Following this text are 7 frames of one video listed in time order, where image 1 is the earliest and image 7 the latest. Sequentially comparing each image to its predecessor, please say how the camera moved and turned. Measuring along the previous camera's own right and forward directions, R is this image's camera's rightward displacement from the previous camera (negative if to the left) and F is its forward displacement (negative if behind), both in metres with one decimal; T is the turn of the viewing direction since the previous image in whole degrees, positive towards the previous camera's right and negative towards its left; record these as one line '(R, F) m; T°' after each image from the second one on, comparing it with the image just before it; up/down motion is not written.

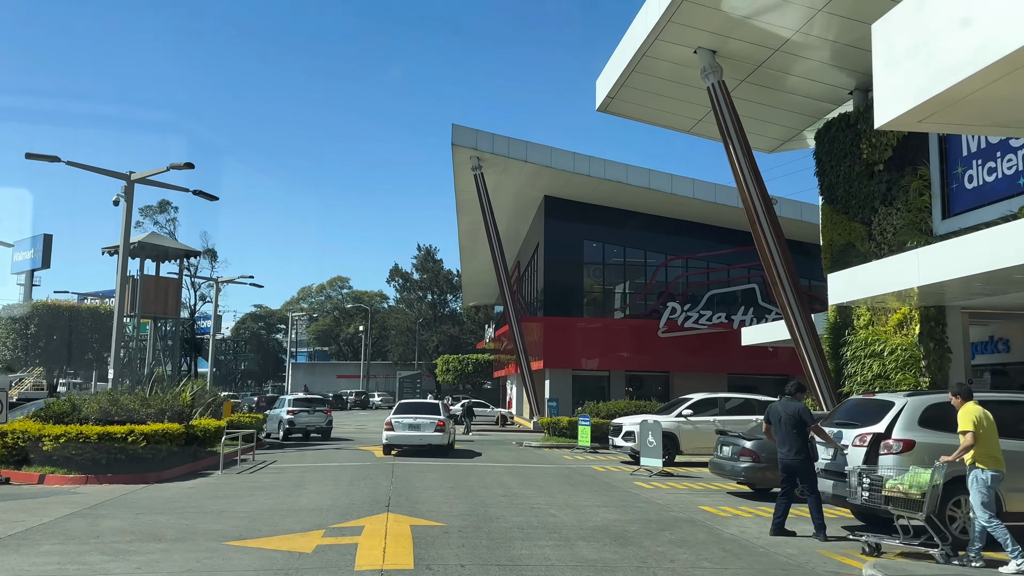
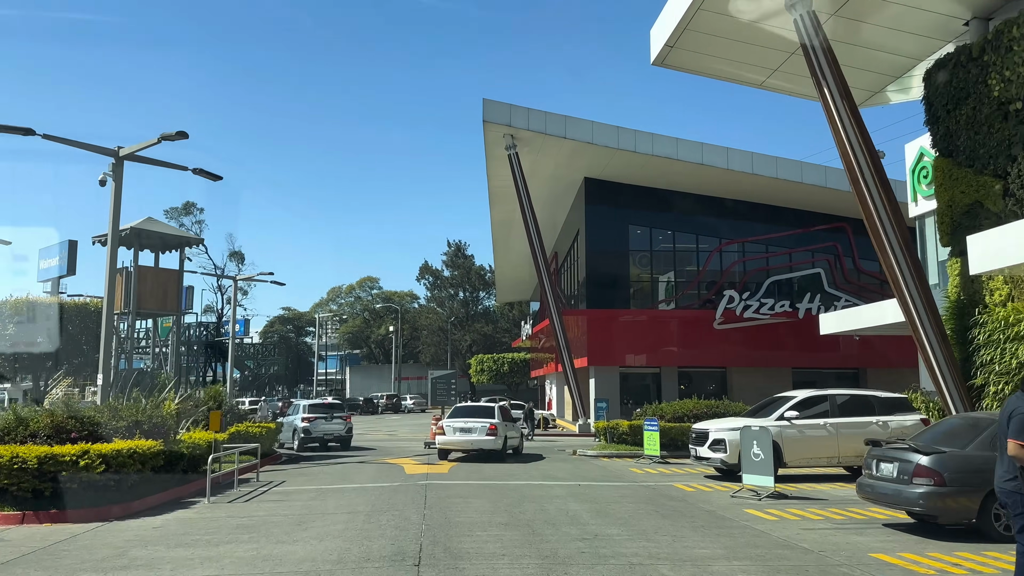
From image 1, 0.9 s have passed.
(-0.5, +3.0) m; -2°
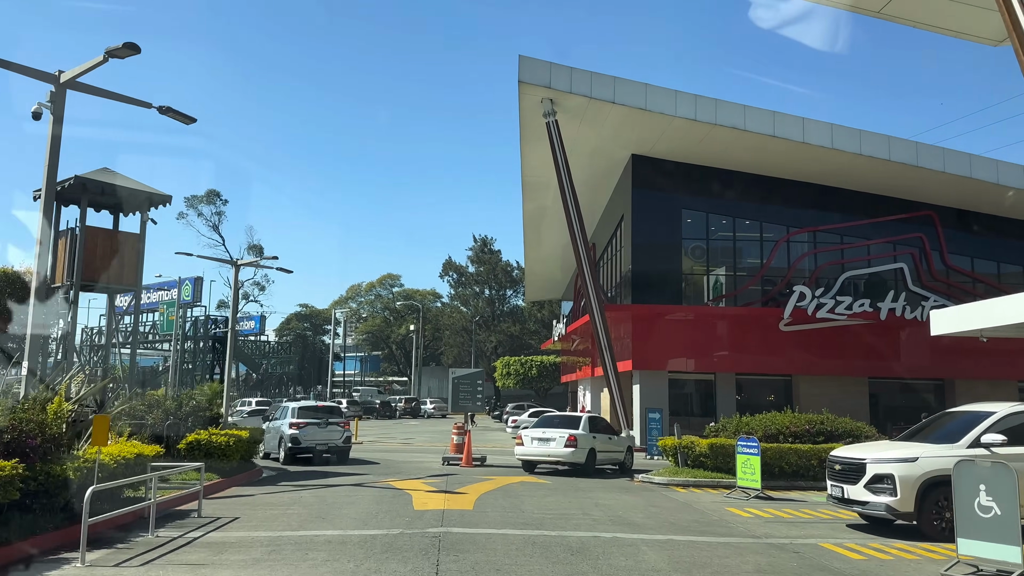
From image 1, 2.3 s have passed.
(-0.4, +4.2) m; -2°
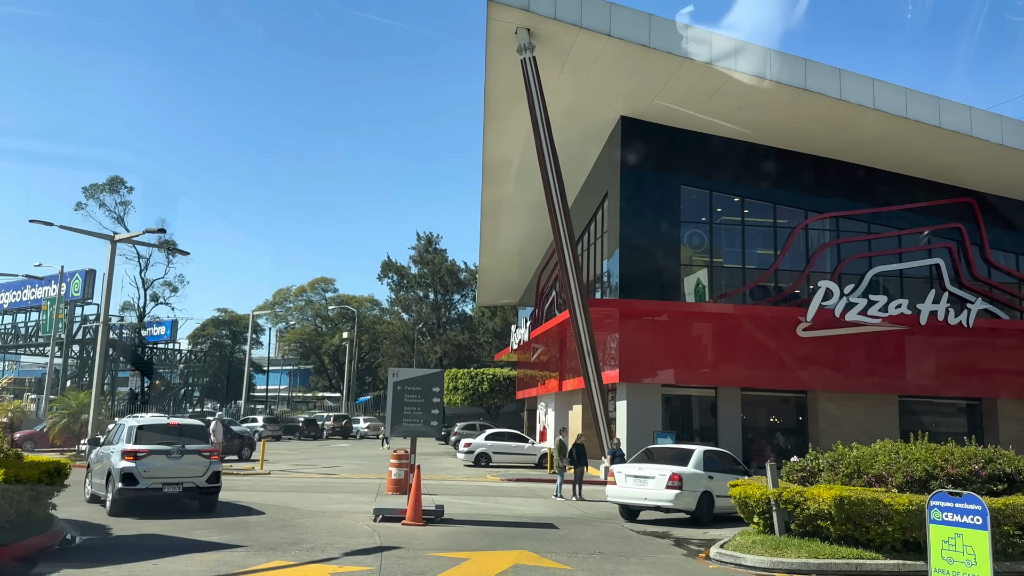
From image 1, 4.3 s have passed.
(-0.6, +6.2) m; +5°
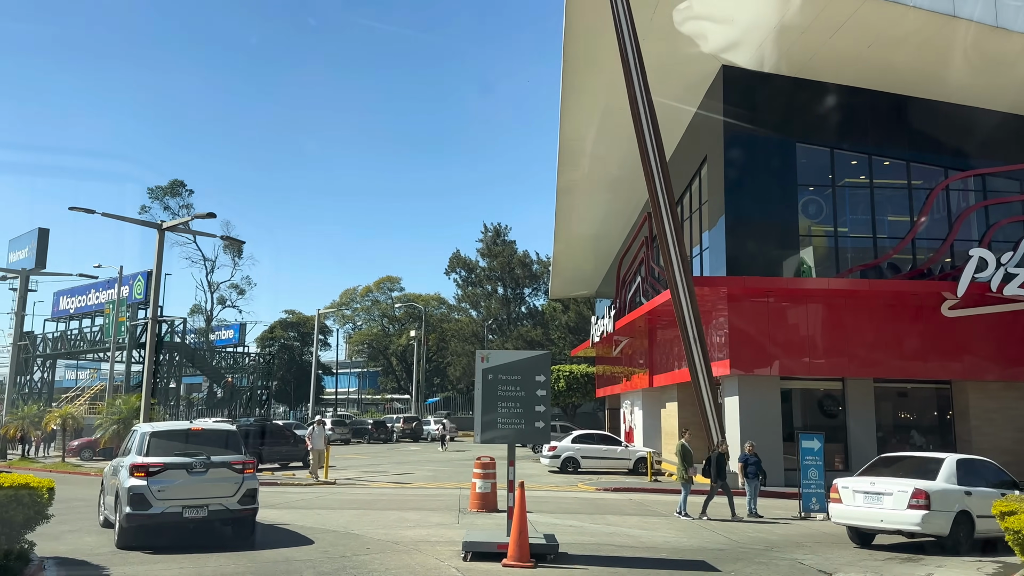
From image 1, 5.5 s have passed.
(-0.7, +2.9) m; -5°
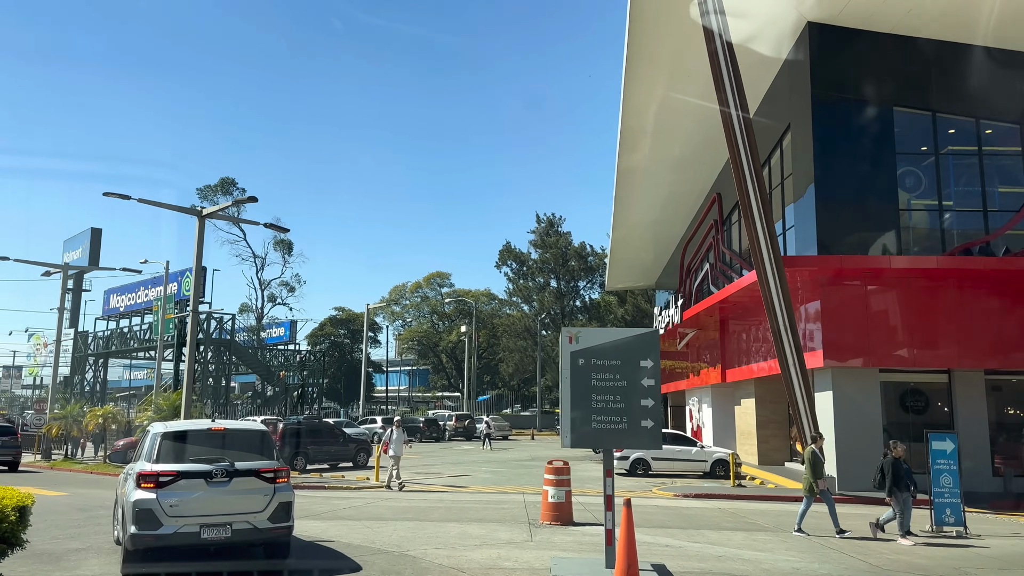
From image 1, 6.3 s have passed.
(-0.4, +1.7) m; -4°
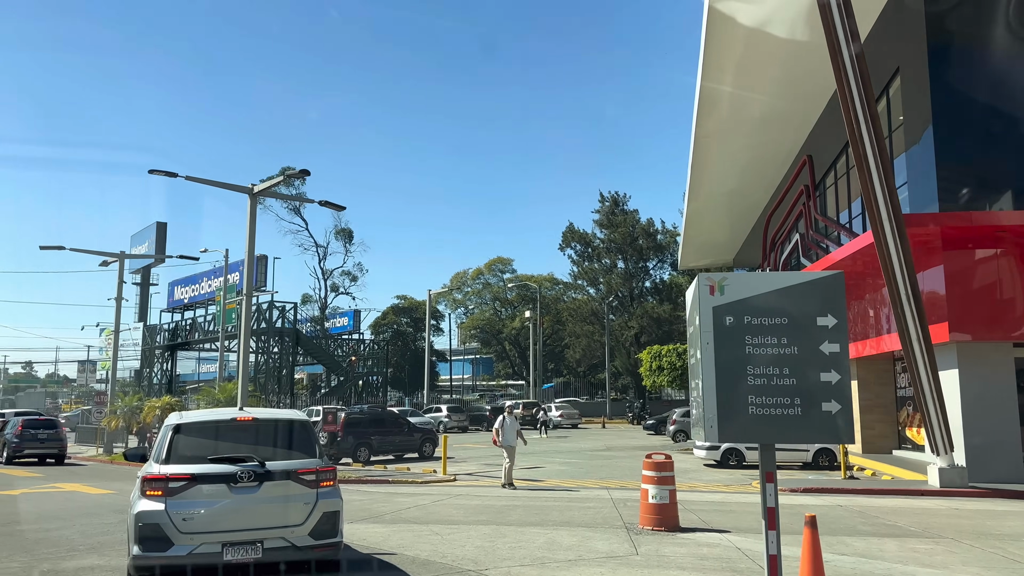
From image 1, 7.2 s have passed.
(-0.3, +1.7) m; -5°
